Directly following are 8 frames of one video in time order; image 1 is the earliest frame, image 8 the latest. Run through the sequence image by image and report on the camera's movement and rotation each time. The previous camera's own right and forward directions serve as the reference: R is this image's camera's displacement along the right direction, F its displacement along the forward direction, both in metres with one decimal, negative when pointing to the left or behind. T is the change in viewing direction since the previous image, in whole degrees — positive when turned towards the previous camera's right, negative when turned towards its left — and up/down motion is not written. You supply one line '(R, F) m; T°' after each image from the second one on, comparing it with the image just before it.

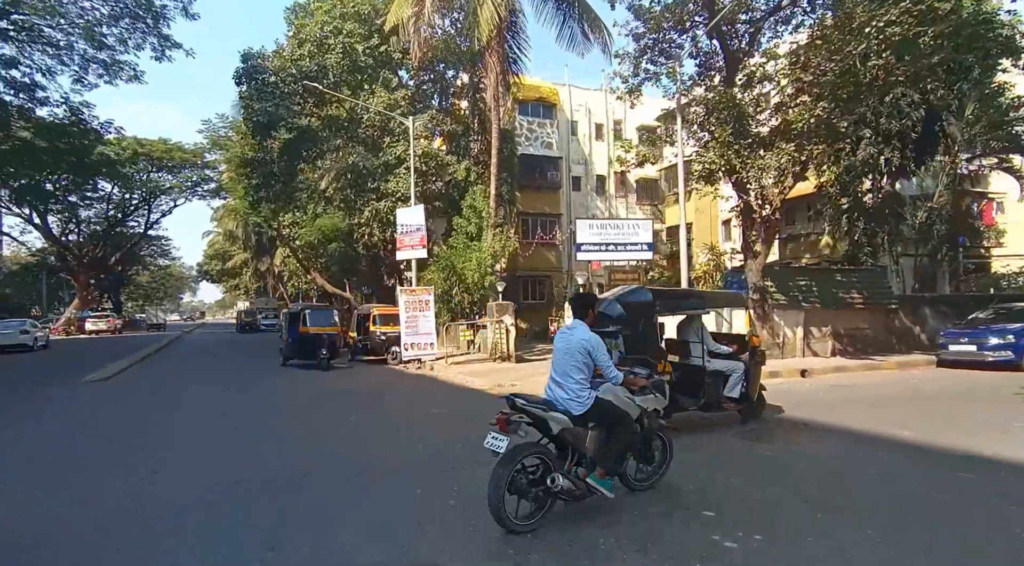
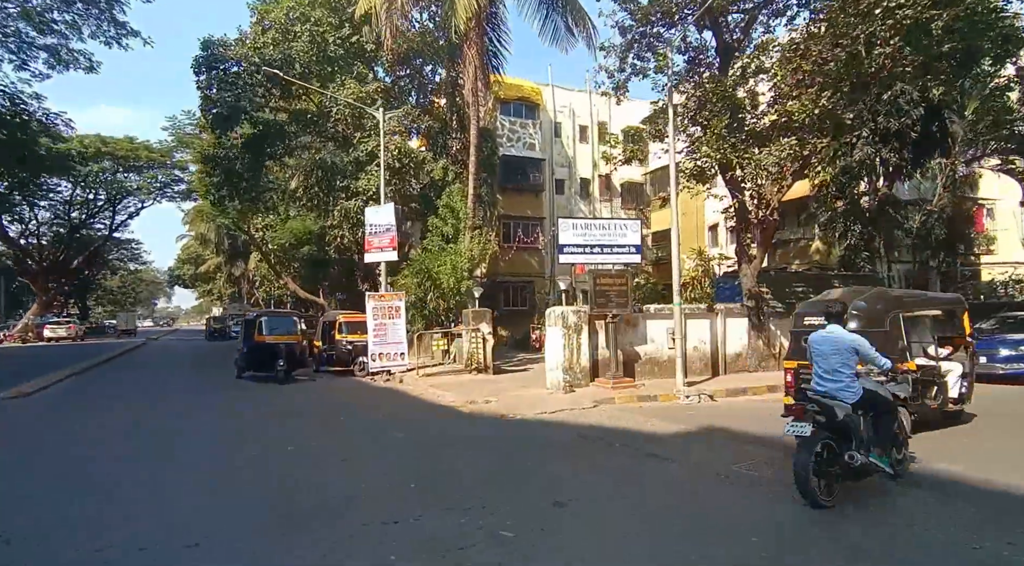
(+0.2, +1.4) m; +1°
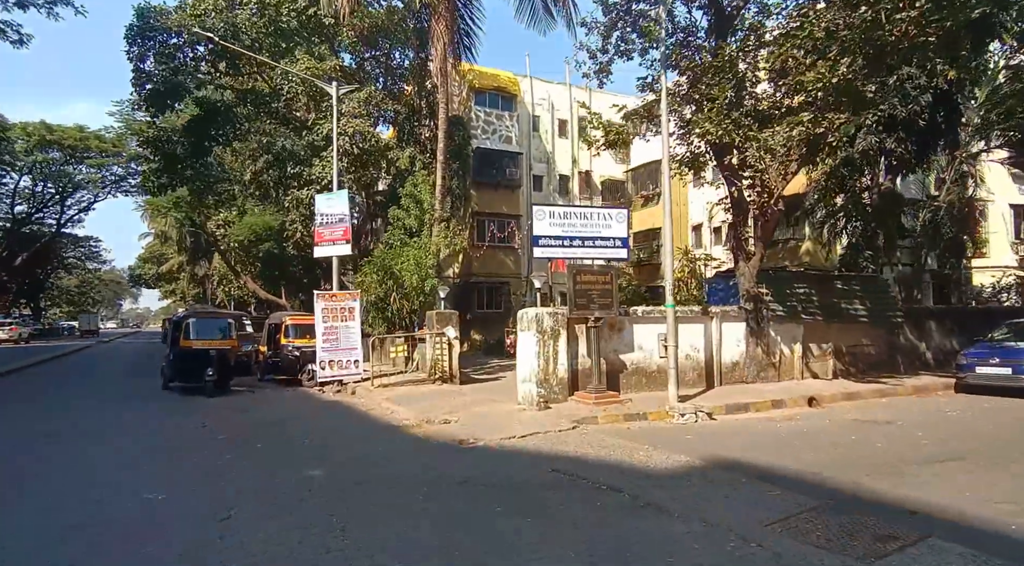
(+0.2, +2.1) m; +2°
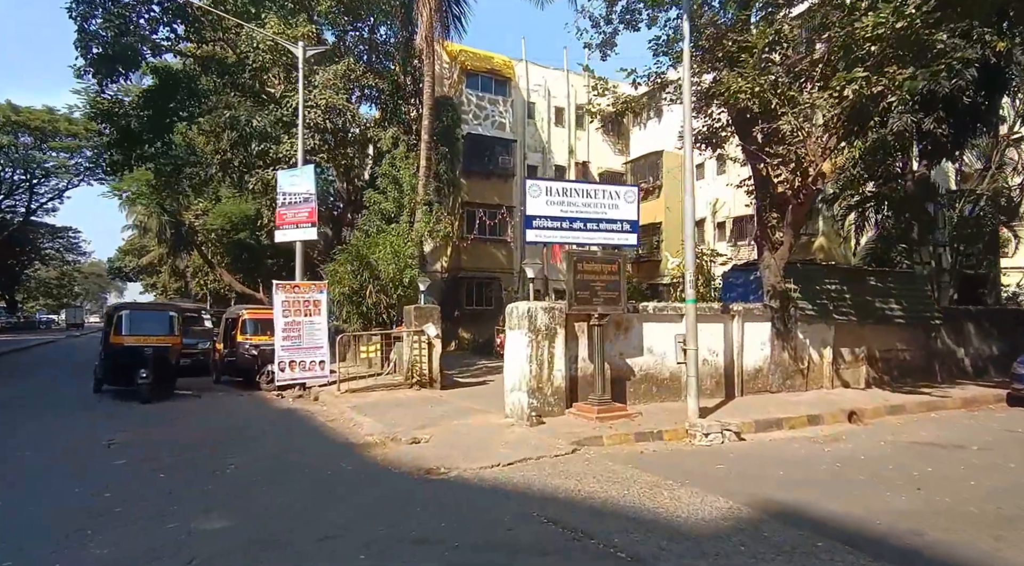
(+0.1, +2.1) m; 0°
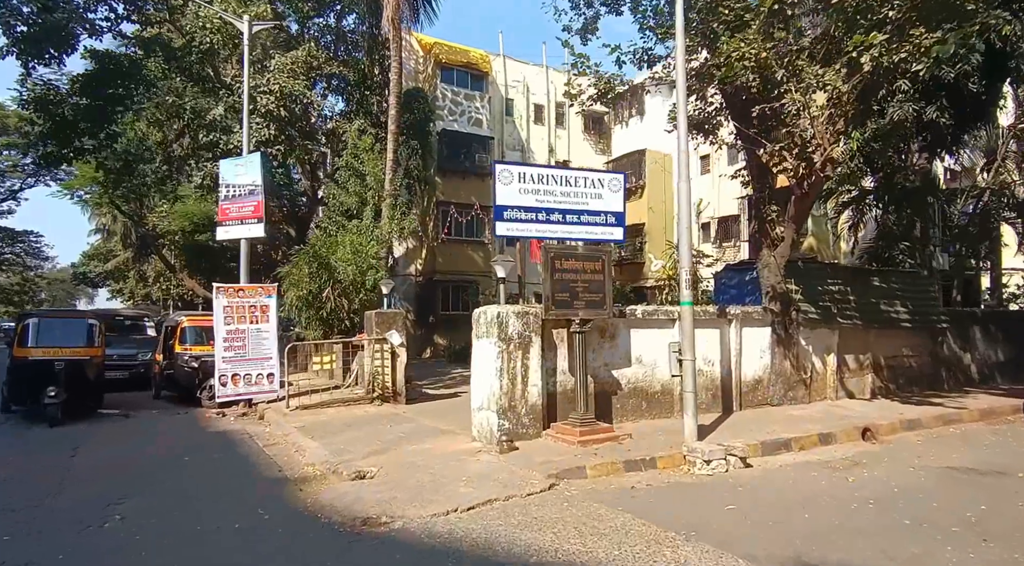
(+0.2, +1.5) m; +2°
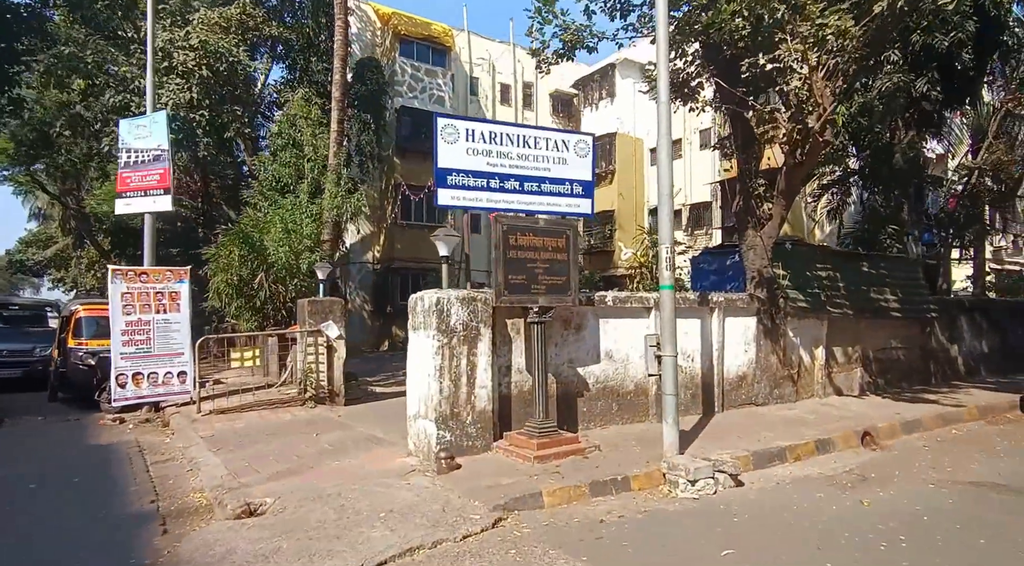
(+0.2, +1.6) m; +3°
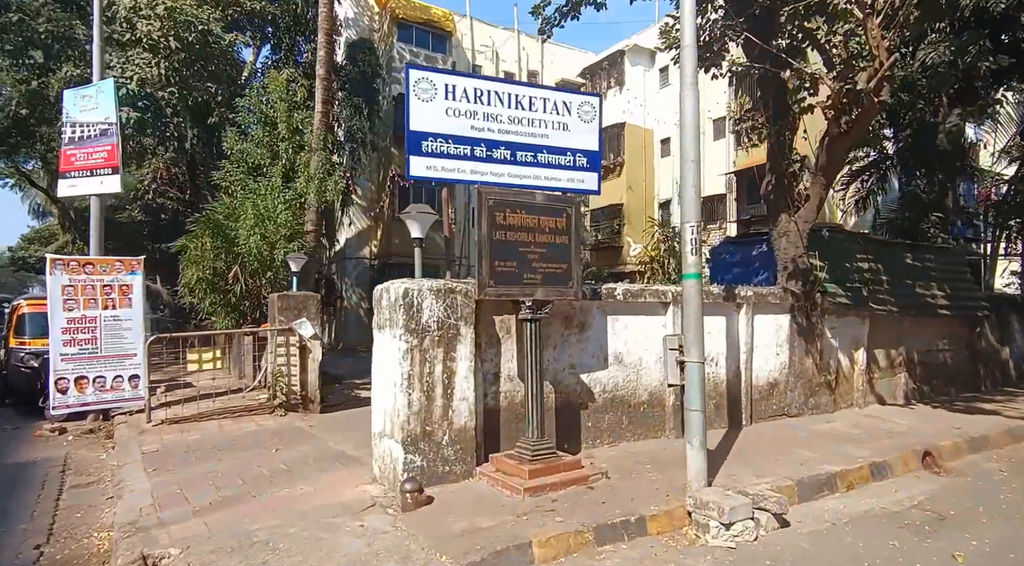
(+0.2, +1.4) m; -1°
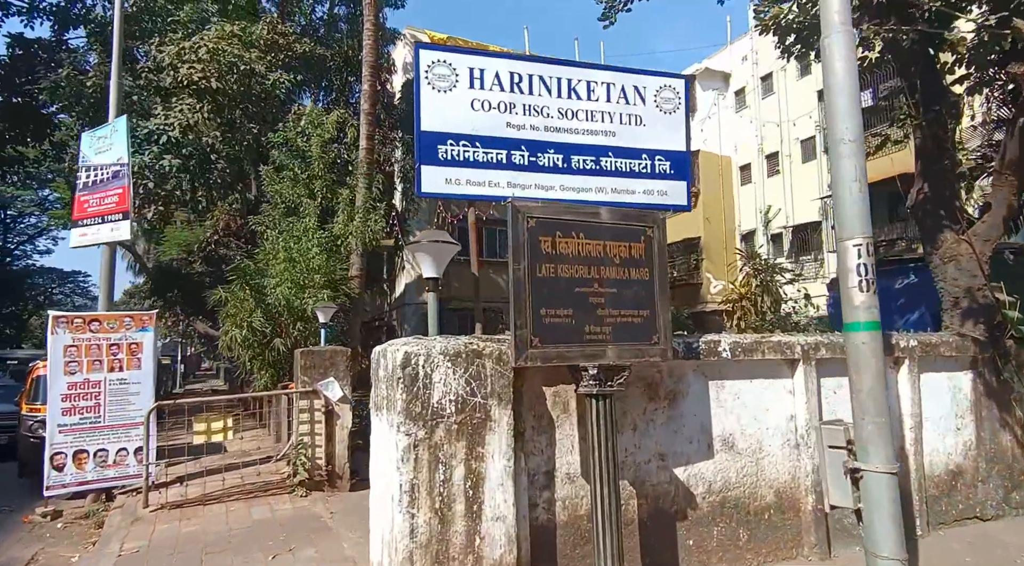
(+0.2, +1.9) m; -7°
